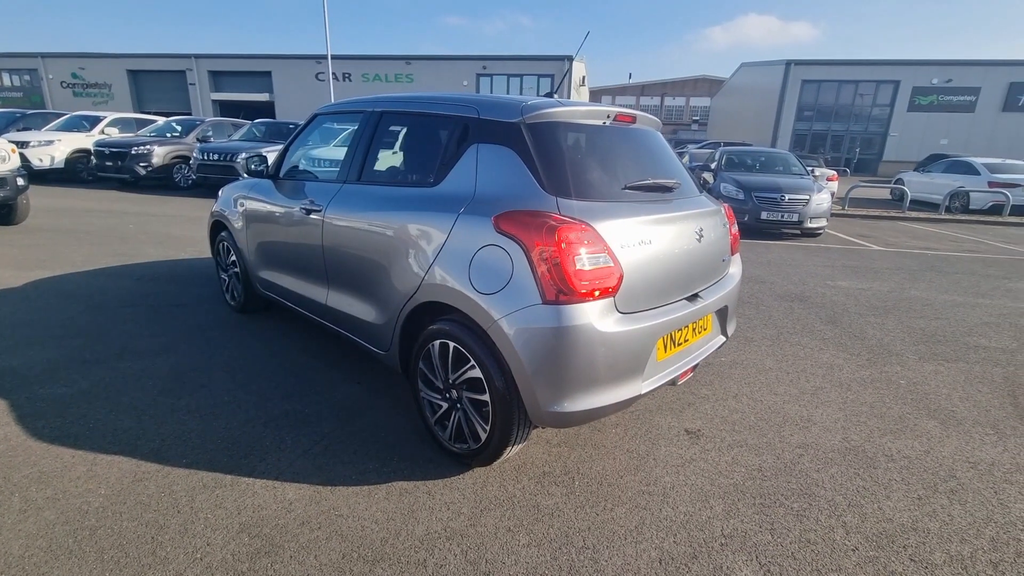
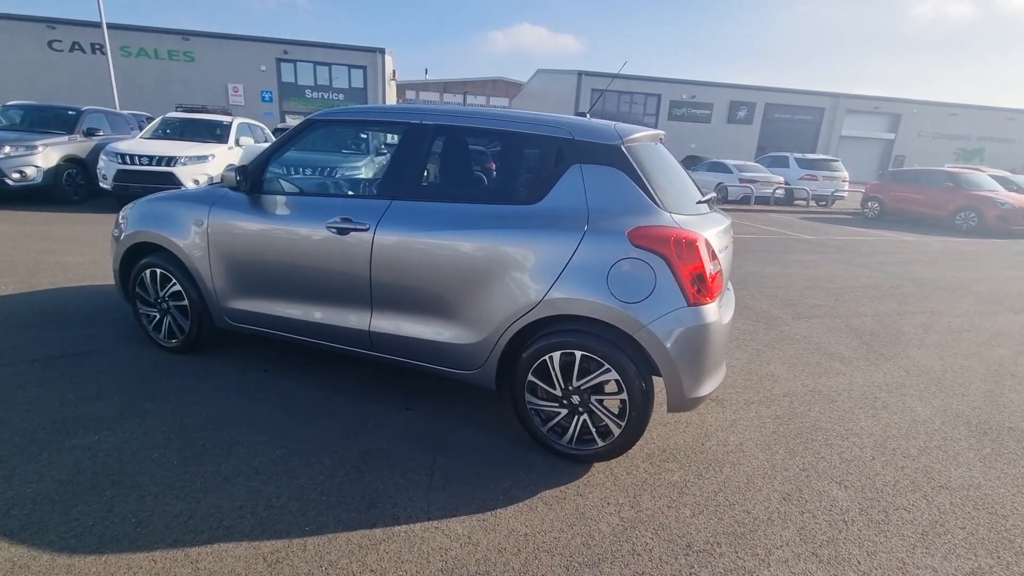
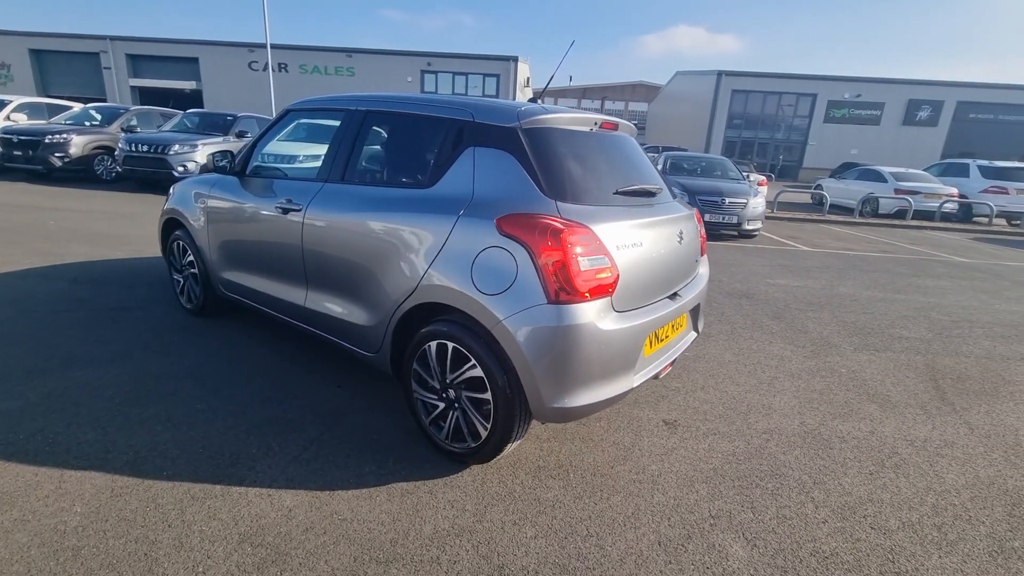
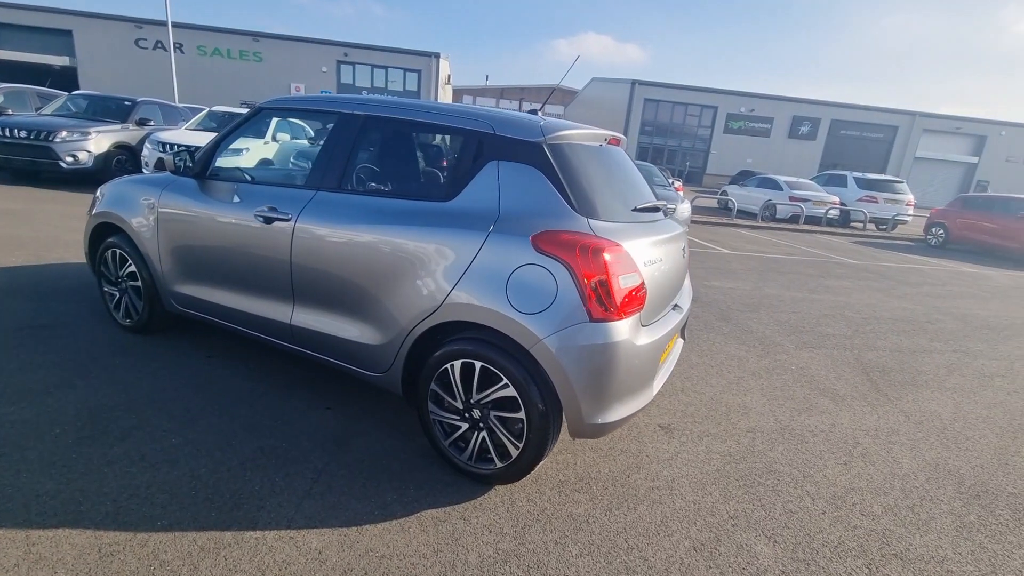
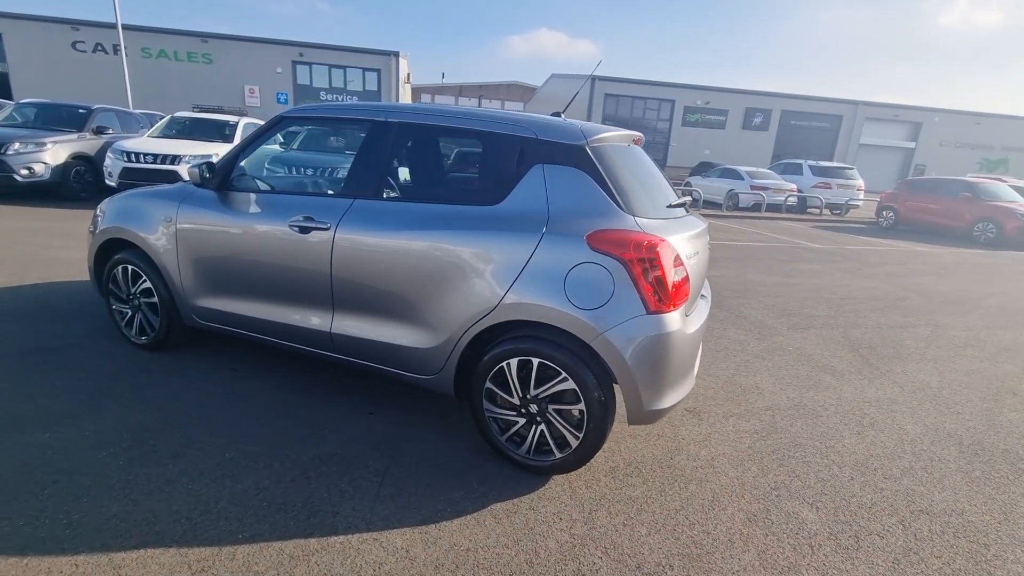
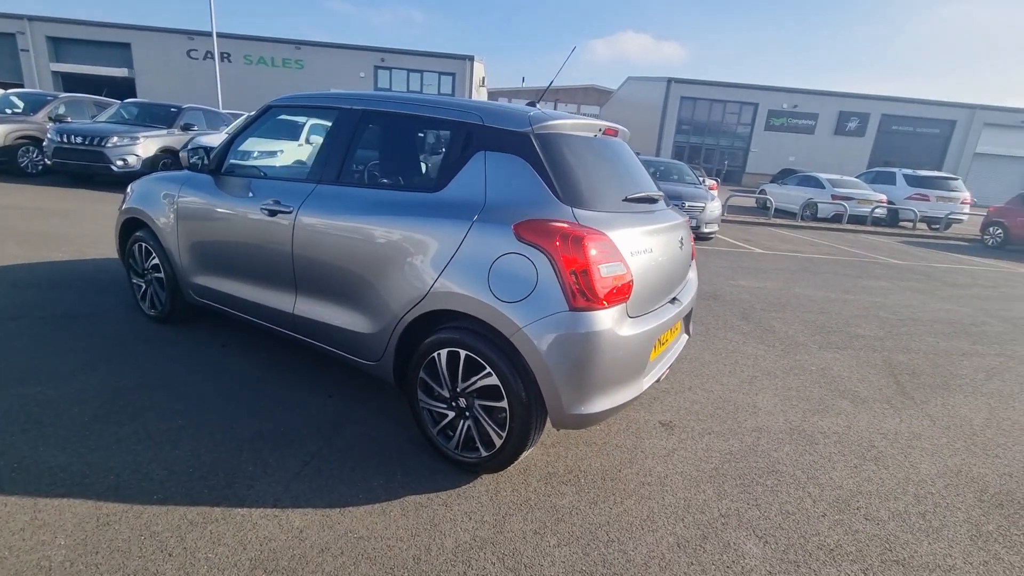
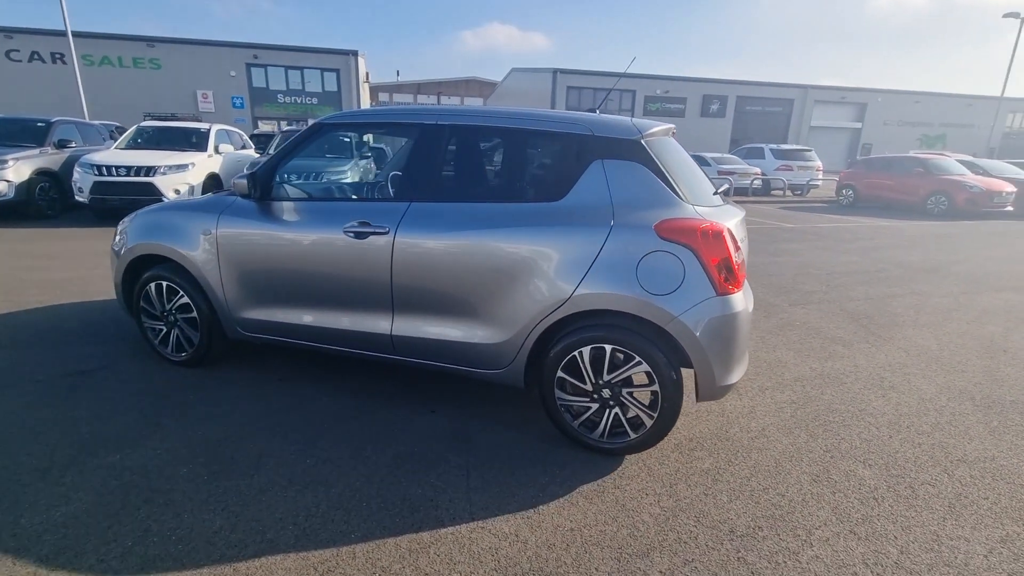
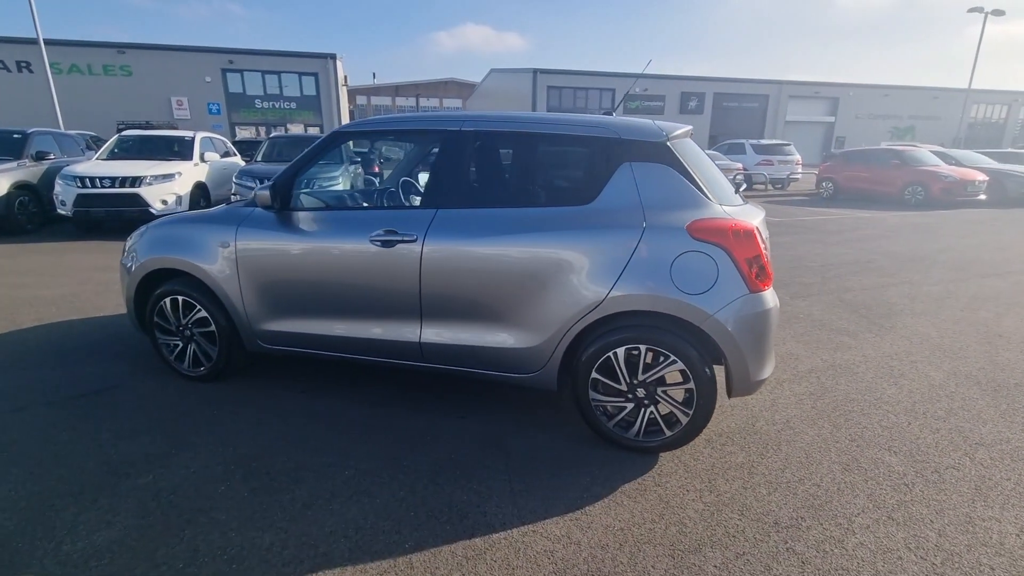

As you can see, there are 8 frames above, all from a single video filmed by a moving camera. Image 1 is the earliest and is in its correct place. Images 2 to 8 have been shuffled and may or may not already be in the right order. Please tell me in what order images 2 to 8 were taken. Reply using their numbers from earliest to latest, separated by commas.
3, 6, 4, 5, 2, 7, 8
